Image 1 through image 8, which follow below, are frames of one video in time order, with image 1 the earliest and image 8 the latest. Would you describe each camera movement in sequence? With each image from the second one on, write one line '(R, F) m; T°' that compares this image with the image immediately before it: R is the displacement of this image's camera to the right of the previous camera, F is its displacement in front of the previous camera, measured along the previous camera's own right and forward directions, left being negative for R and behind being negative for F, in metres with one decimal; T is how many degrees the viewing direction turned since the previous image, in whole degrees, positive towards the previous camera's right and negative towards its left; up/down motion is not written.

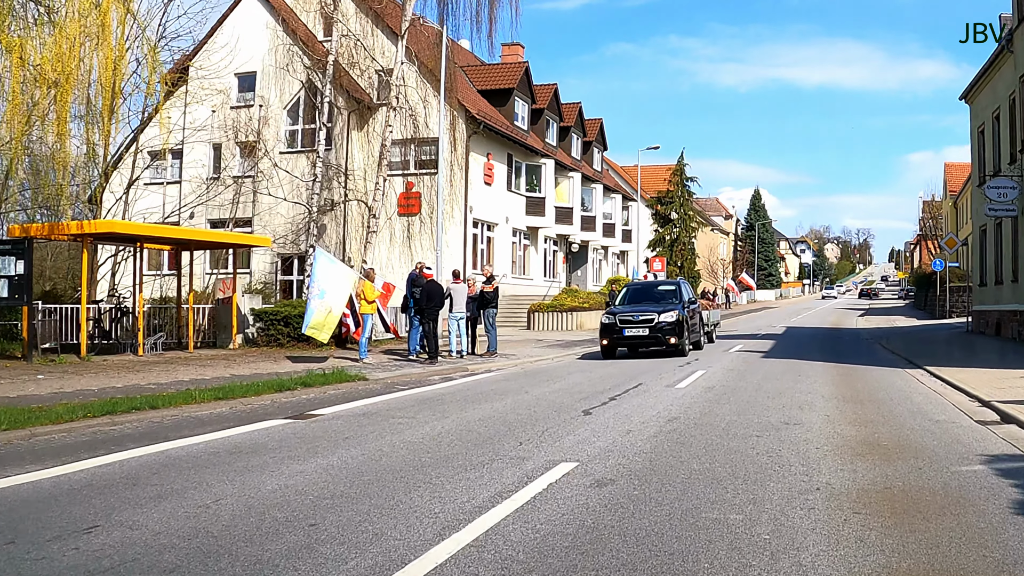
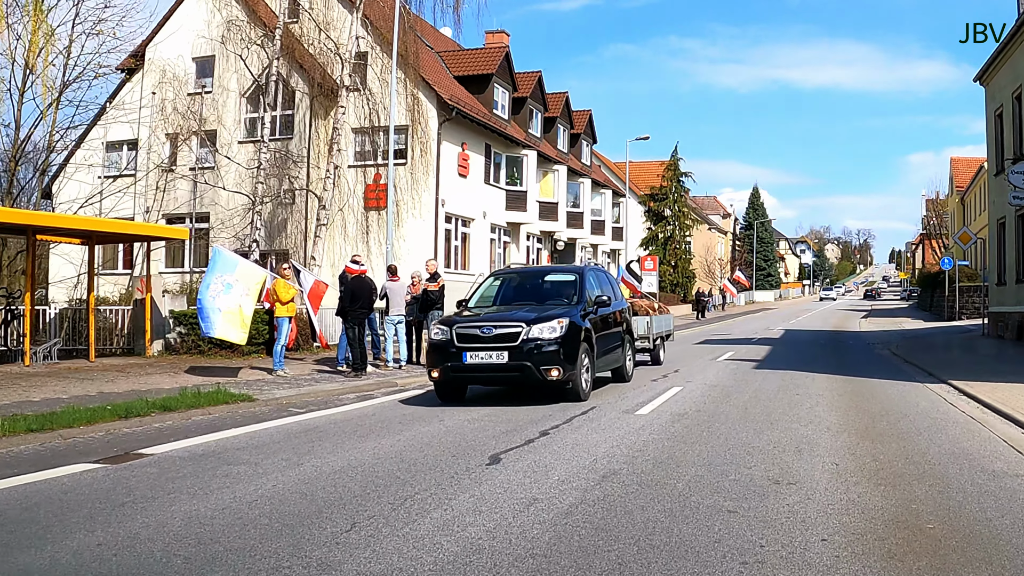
(+0.8, +2.8) m; 0°
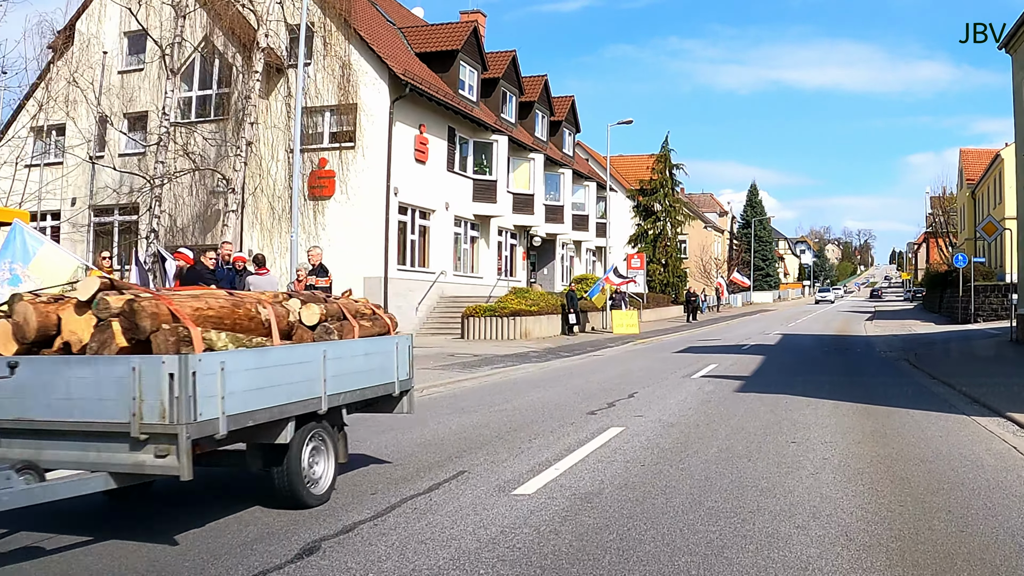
(+1.1, +3.7) m; 0°
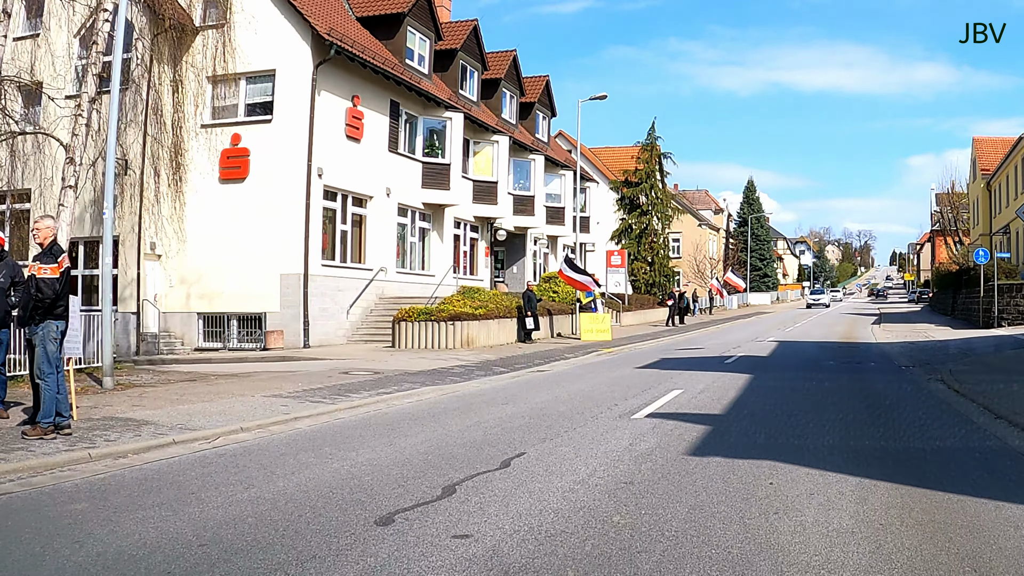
(+1.3, +4.5) m; 0°
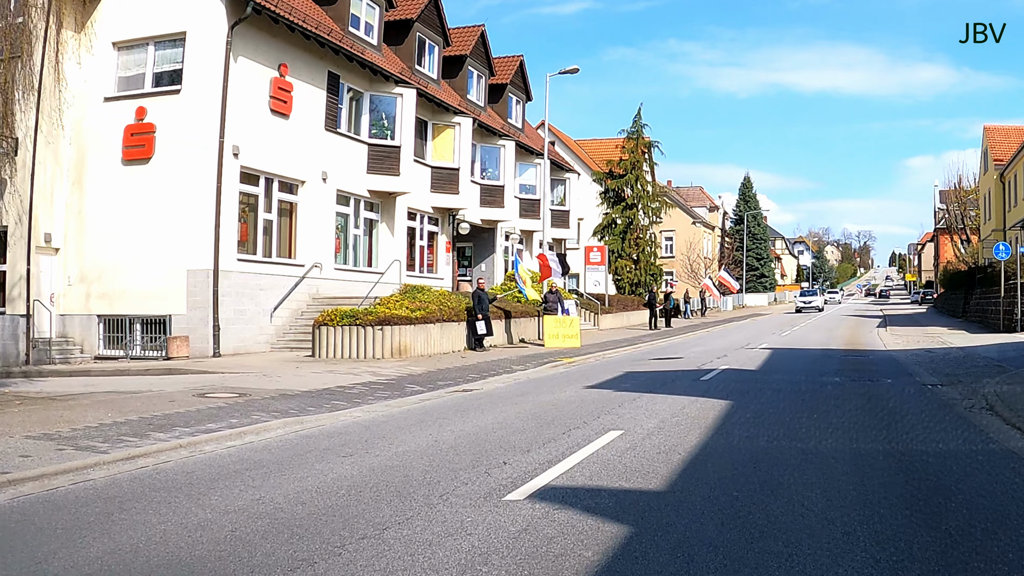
(+1.0, +3.5) m; 0°
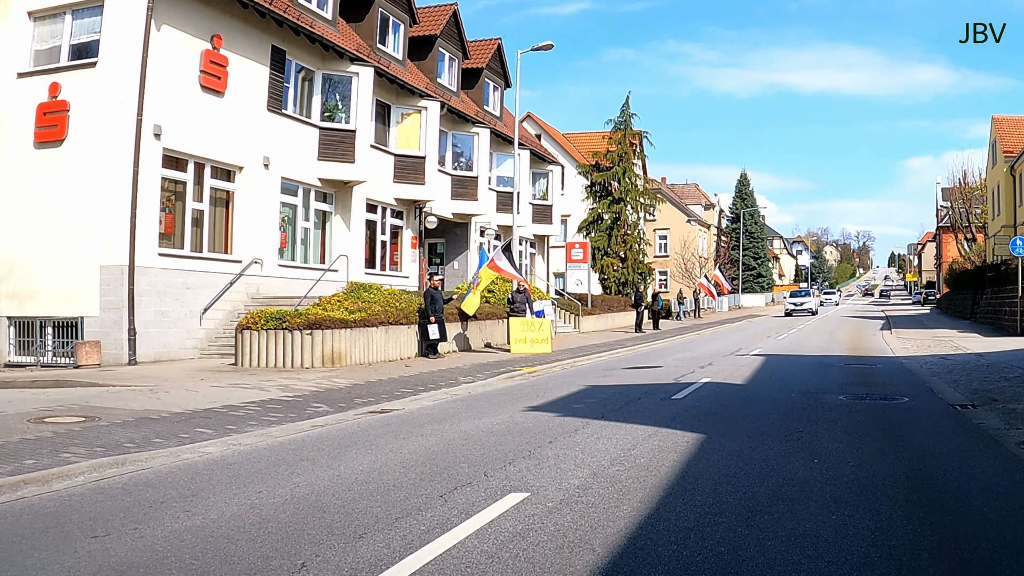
(+0.7, +2.4) m; 0°
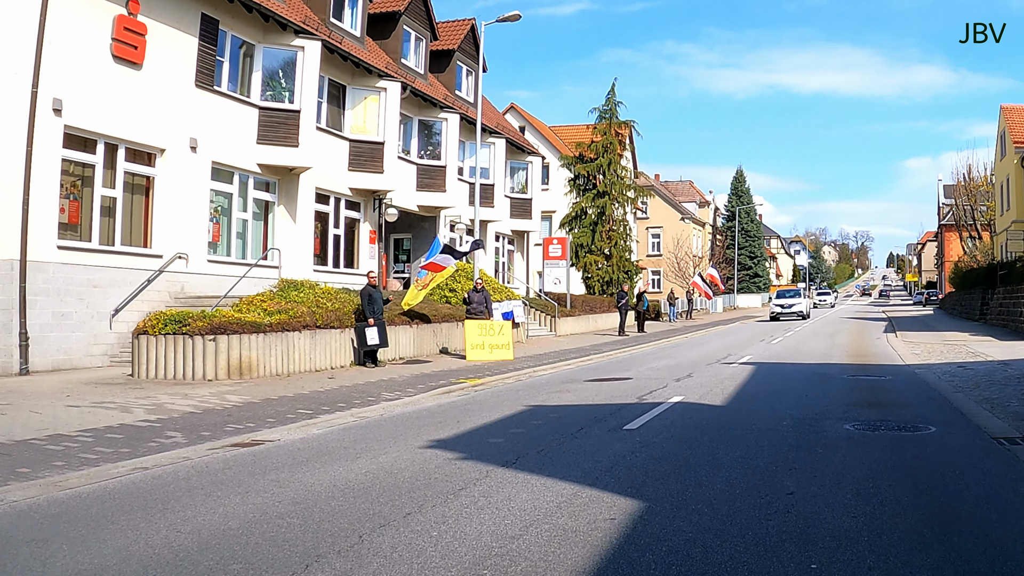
(+0.7, +2.3) m; 0°
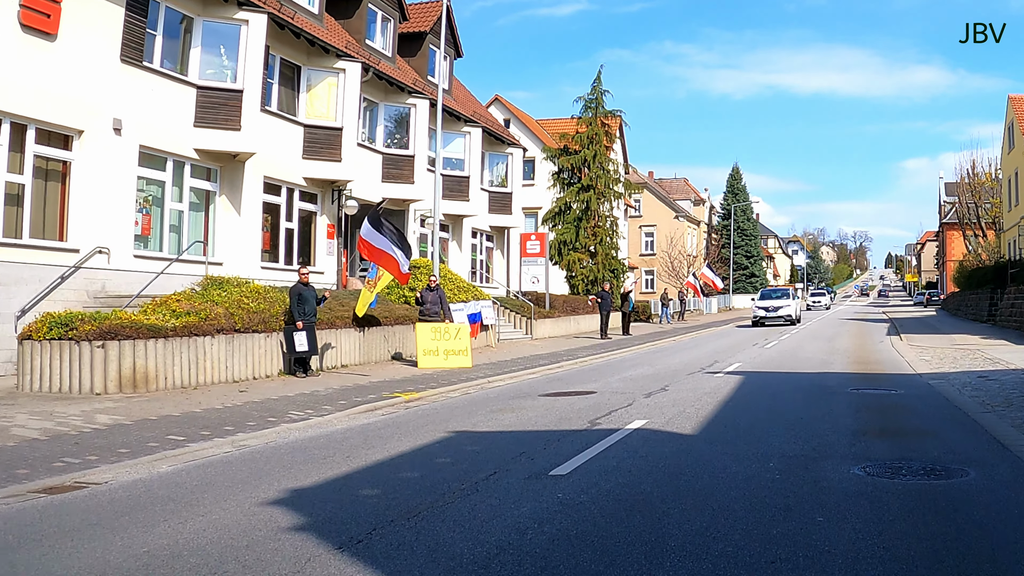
(+0.6, +1.9) m; 0°
